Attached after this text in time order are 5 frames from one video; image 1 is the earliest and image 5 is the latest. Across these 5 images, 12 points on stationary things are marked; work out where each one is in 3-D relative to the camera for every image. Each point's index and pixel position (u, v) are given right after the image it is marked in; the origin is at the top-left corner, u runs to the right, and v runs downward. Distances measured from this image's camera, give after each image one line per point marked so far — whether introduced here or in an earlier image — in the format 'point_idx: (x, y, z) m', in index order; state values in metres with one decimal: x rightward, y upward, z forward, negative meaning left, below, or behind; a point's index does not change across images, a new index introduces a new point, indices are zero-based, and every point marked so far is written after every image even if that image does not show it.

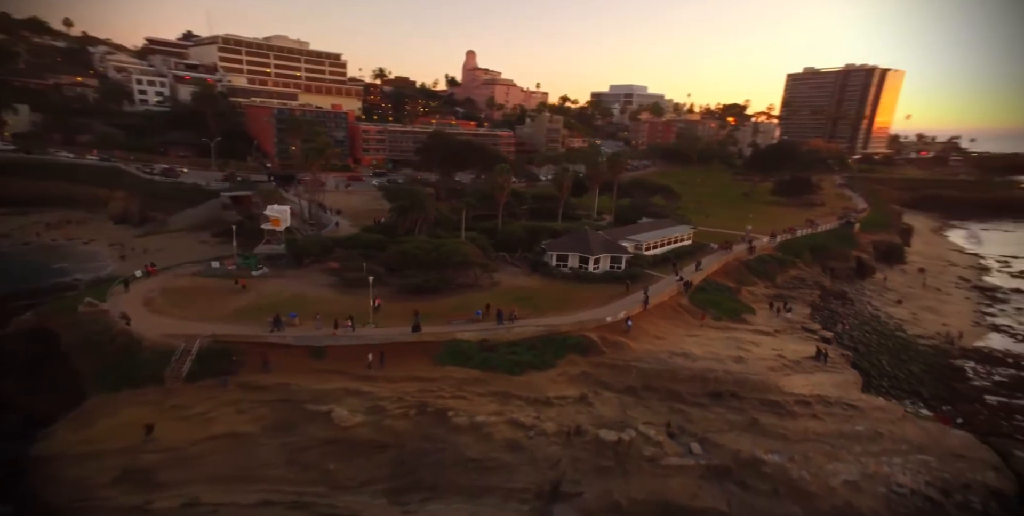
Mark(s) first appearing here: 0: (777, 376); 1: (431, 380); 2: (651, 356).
0: (+9.3, -4.3, +18.2) m
1: (-2.5, -4.0, +17.3) m
2: (+5.1, -3.6, +18.8) m
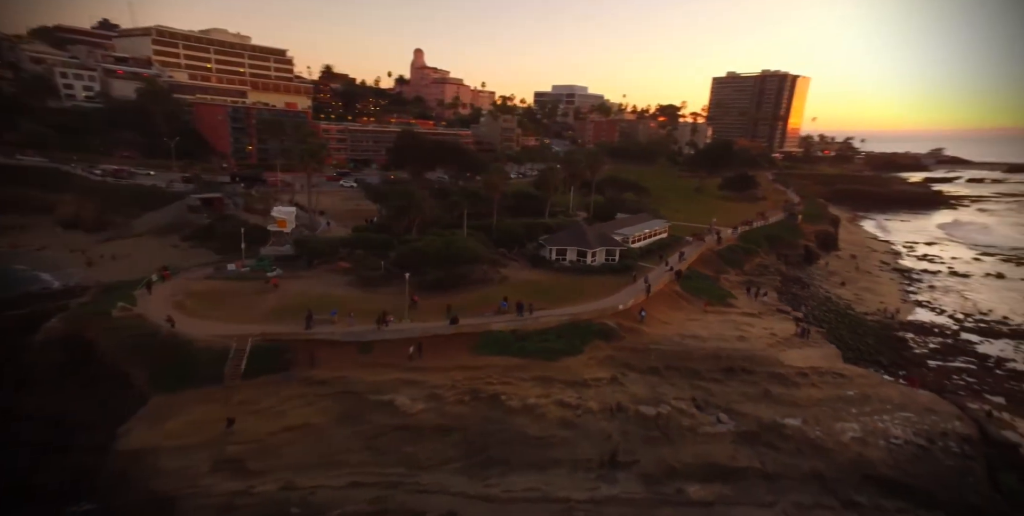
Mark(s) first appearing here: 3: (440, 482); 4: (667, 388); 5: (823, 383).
0: (+10.4, -3.8, +20.6) m
1: (-1.1, -3.8, +18.3) m
2: (+6.2, -3.3, +20.7) m
3: (-1.9, -6.0, +14.1) m
4: (+5.6, -4.5, +18.1) m
5: (+11.6, -4.5, +19.2) m
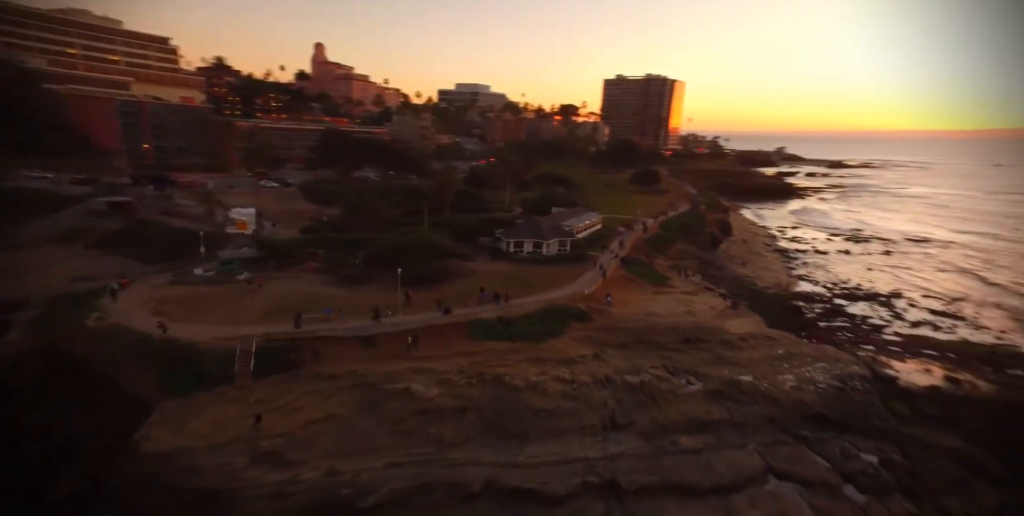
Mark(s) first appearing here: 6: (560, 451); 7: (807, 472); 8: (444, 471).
0: (+9.5, -3.0, +24.0) m
1: (-1.3, -3.5, +19.5) m
2: (+5.3, -2.7, +23.3) m
3: (-1.2, -5.7, +15.3) m
4: (+5.3, -4.0, +20.7) m
5: (+11.0, -3.7, +22.9) m
6: (+1.6, -5.7, +15.9) m
7: (+9.2, -6.3, +15.9) m
8: (-1.8, -5.9, +14.7) m
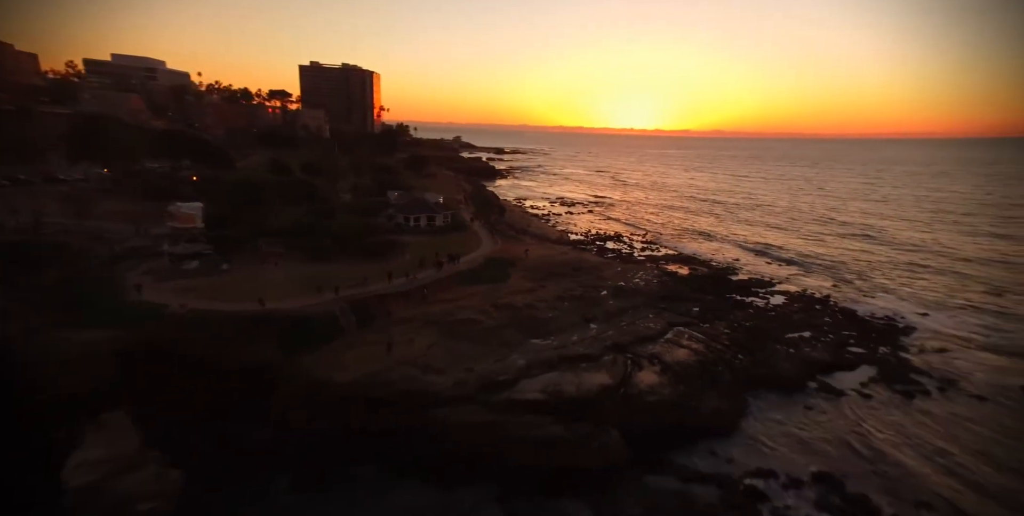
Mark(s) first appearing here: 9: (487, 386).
0: (+4.4, 0.0, +35.1) m
1: (-1.8, -1.7, +25.2) m
2: (+1.4, -0.1, +32.1) m
3: (+0.9, -3.8, +21.9) m
4: (+3.0, -1.4, +29.9) m
5: (+6.4, -0.5, +35.0) m
6: (+2.8, -3.5, +24.0) m
7: (+9.1, -3.1, +28.3) m
8: (+0.8, -4.0, +21.2) m
9: (-0.9, -4.6, +18.5) m
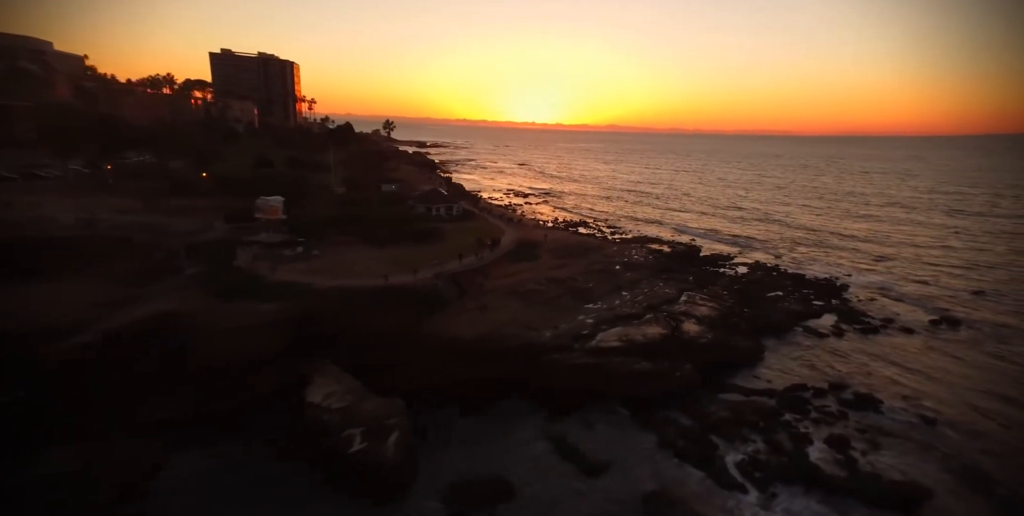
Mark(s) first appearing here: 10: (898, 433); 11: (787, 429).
0: (+5.2, +1.4, +39.6) m
1: (+0.7, -0.6, +28.9) m
2: (+2.7, +1.1, +36.1) m
3: (+4.1, -2.7, +26.1) m
4: (+4.7, -0.1, +34.3) m
5: (+7.1, +1.0, +39.9) m
6: (+5.6, -2.3, +28.5) m
7: (+11.0, -1.6, +33.8) m
8: (+4.1, -2.9, +25.4) m
9: (+2.9, -3.6, +22.4) m
10: (+14.5, -6.6, +19.3) m
11: (+9.9, -6.2, +18.6) m
